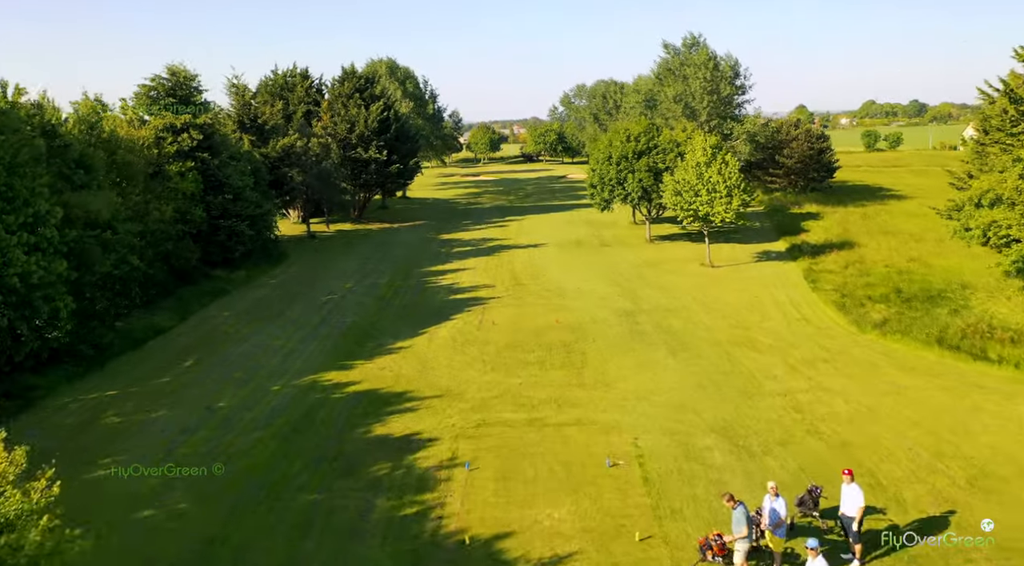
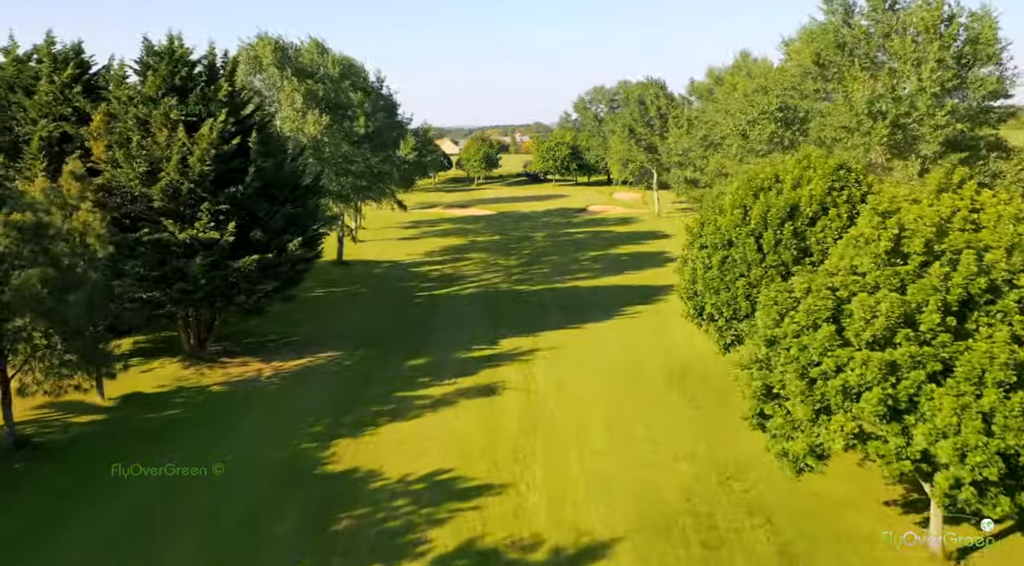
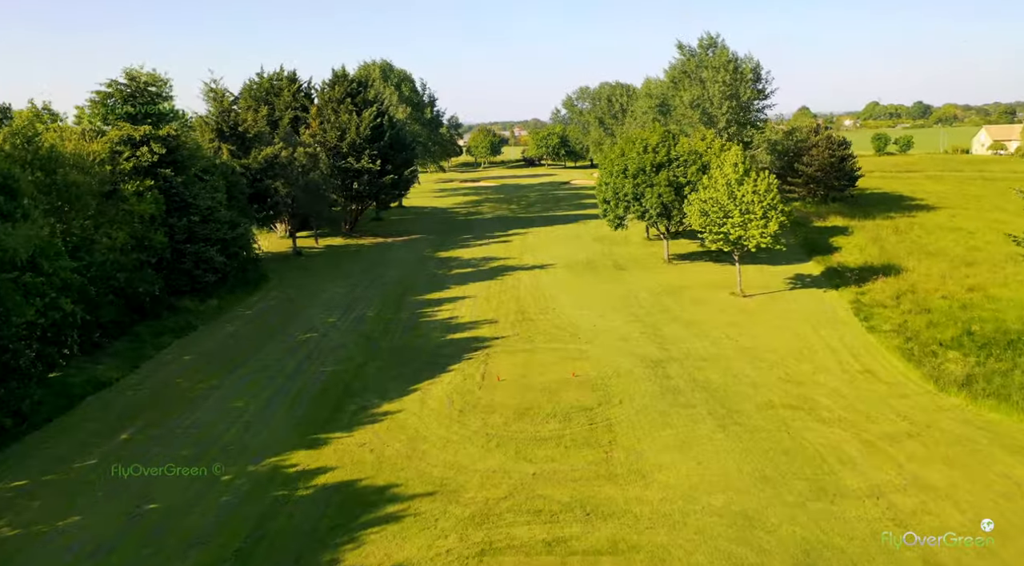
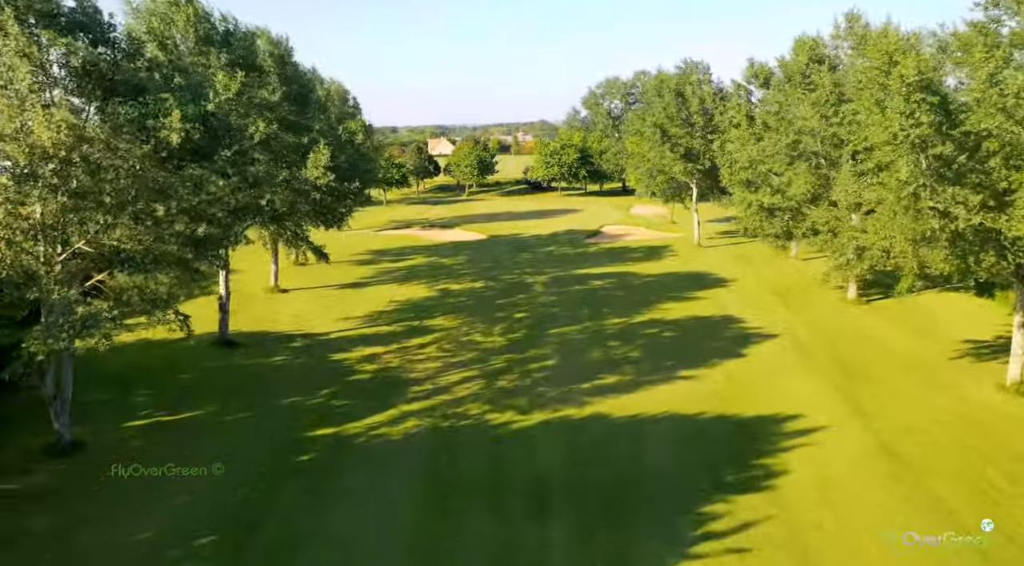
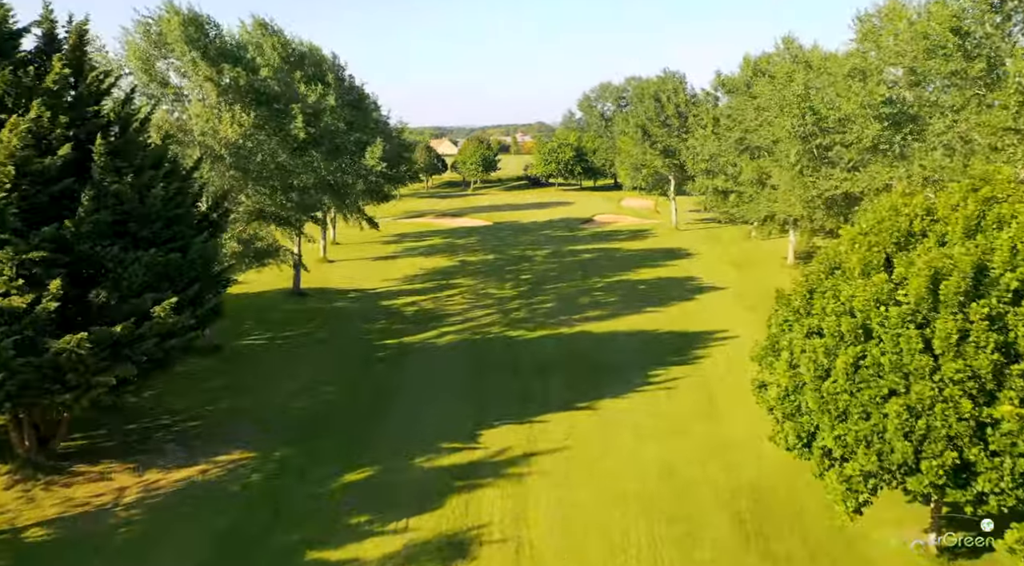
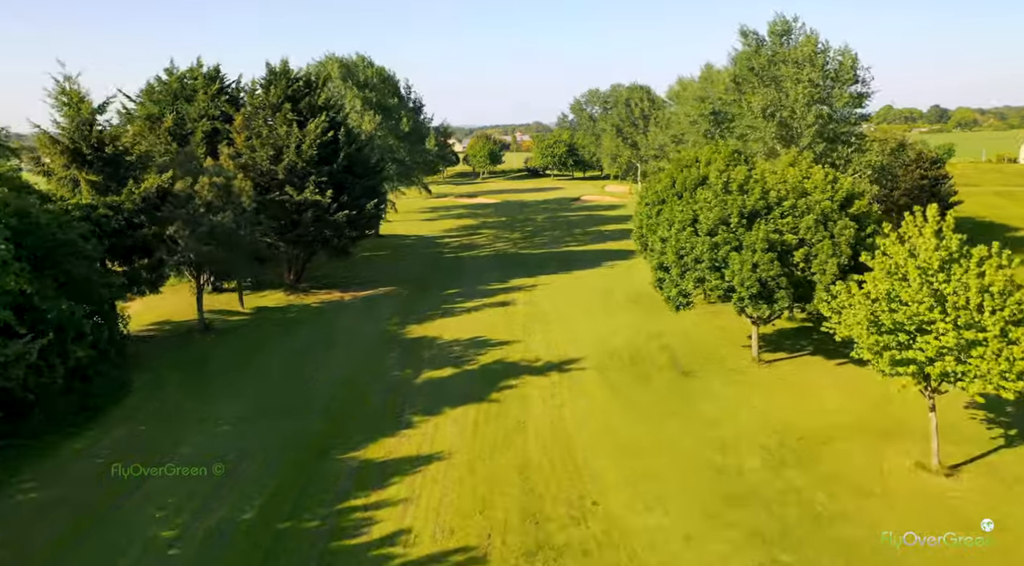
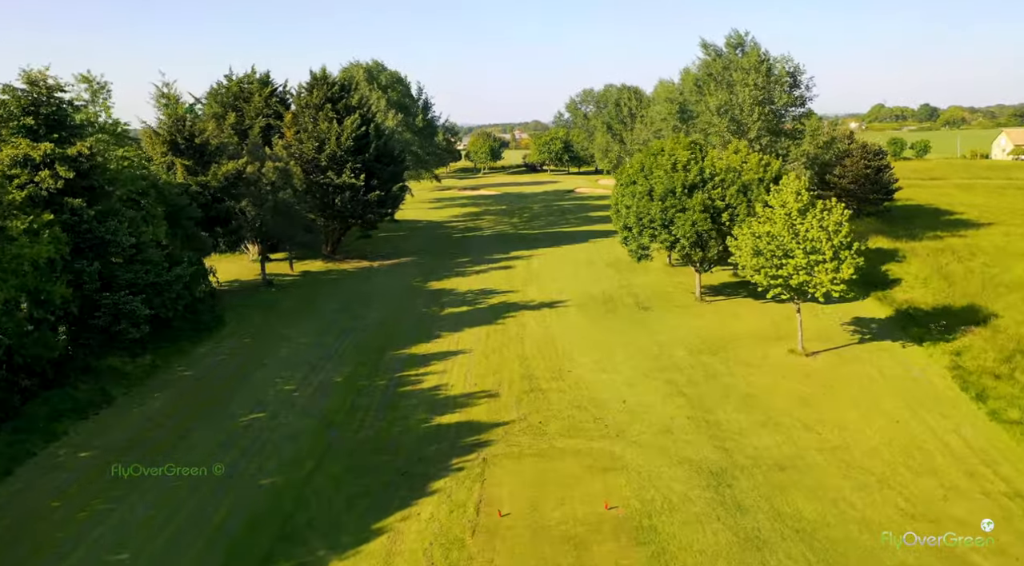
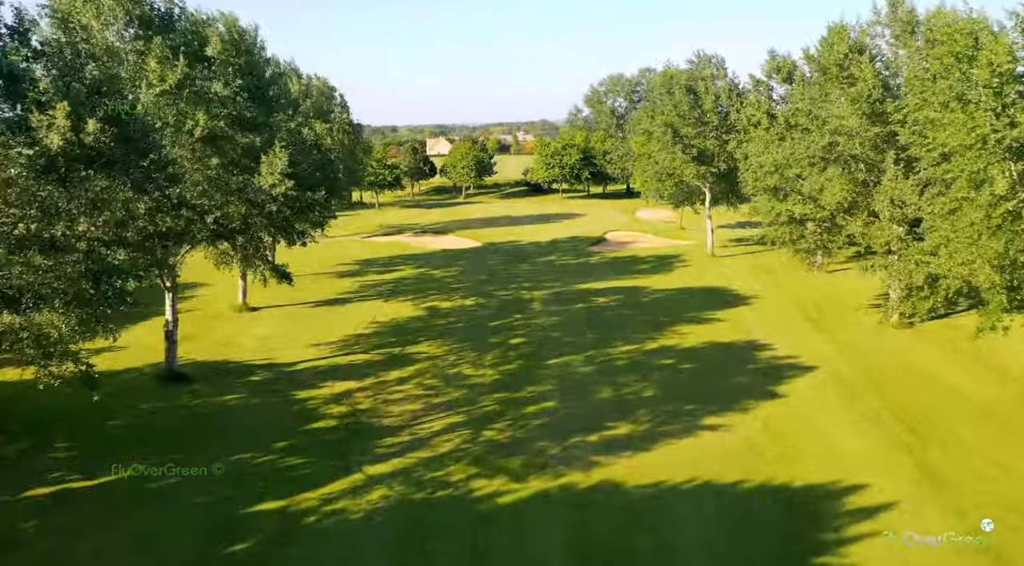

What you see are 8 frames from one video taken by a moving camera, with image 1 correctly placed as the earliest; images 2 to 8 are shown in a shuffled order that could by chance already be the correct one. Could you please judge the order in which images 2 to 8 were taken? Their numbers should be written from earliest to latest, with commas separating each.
3, 7, 6, 2, 5, 4, 8
